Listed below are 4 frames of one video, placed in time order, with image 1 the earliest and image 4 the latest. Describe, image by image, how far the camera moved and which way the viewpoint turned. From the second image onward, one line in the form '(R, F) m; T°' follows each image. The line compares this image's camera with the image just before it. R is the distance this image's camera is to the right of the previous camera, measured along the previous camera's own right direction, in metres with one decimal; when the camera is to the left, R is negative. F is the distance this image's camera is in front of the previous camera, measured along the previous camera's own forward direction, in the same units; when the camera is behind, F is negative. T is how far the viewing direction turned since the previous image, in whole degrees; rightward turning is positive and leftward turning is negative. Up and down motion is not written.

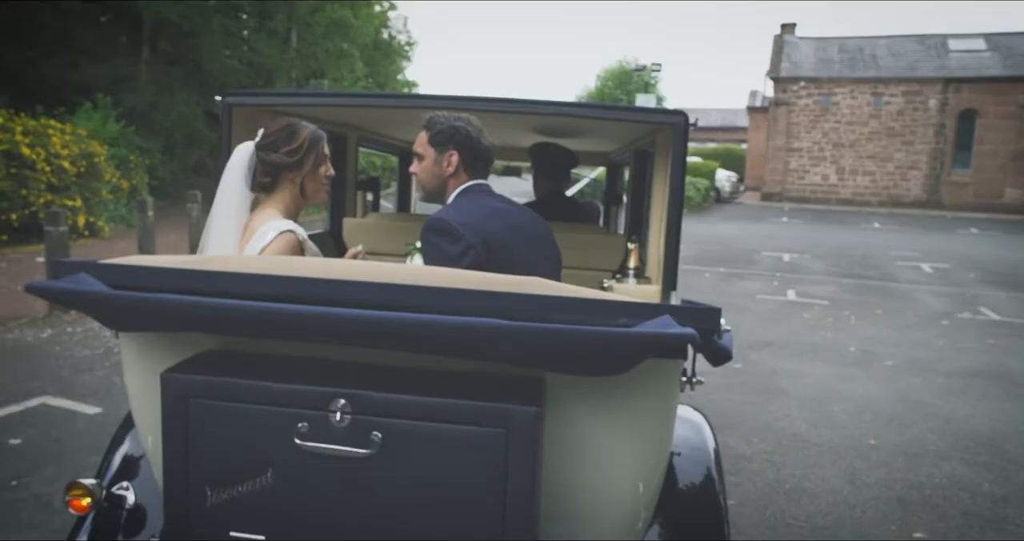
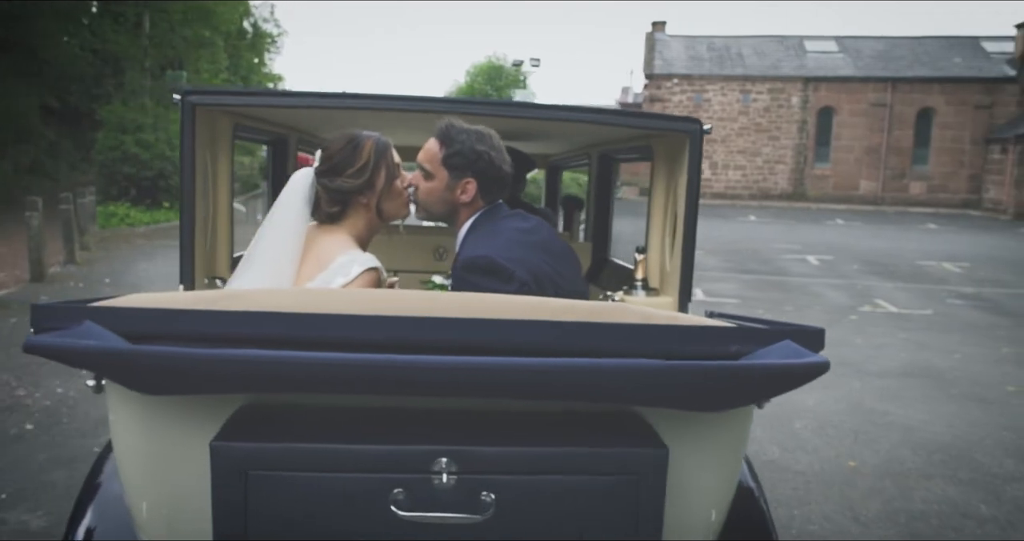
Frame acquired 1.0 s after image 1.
(-0.4, +0.8) m; +8°
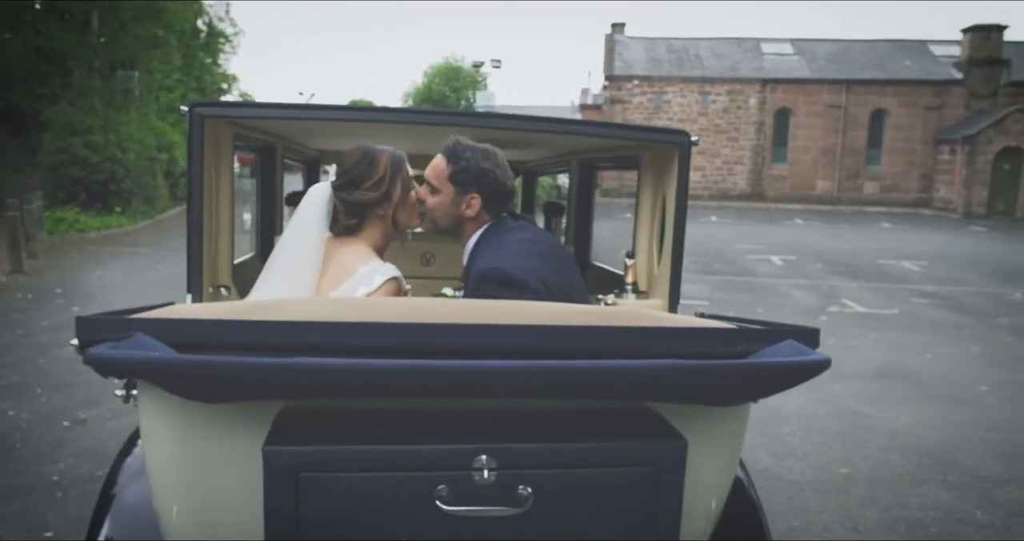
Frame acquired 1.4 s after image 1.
(-0.2, +0.1) m; +3°
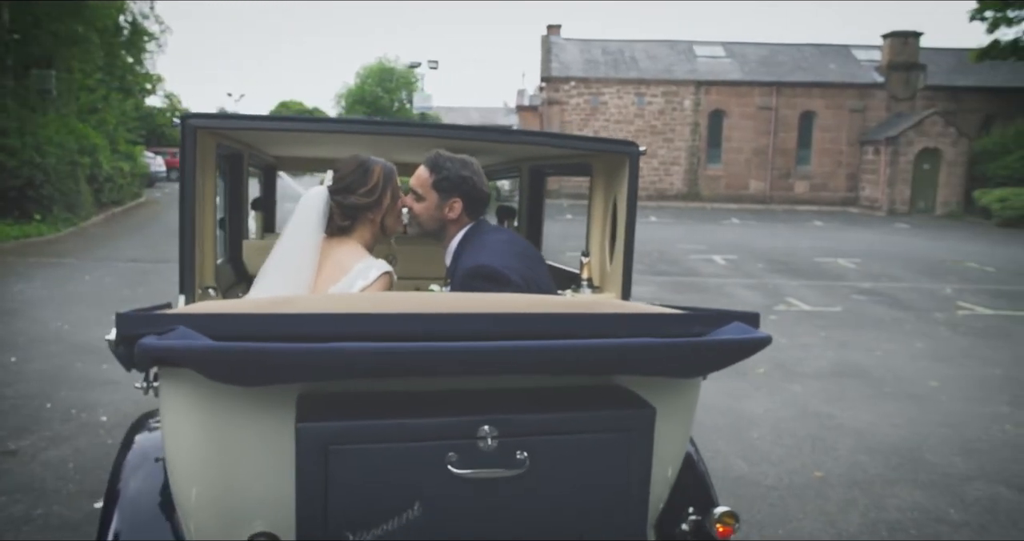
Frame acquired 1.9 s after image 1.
(-0.2, +0.1) m; +4°
